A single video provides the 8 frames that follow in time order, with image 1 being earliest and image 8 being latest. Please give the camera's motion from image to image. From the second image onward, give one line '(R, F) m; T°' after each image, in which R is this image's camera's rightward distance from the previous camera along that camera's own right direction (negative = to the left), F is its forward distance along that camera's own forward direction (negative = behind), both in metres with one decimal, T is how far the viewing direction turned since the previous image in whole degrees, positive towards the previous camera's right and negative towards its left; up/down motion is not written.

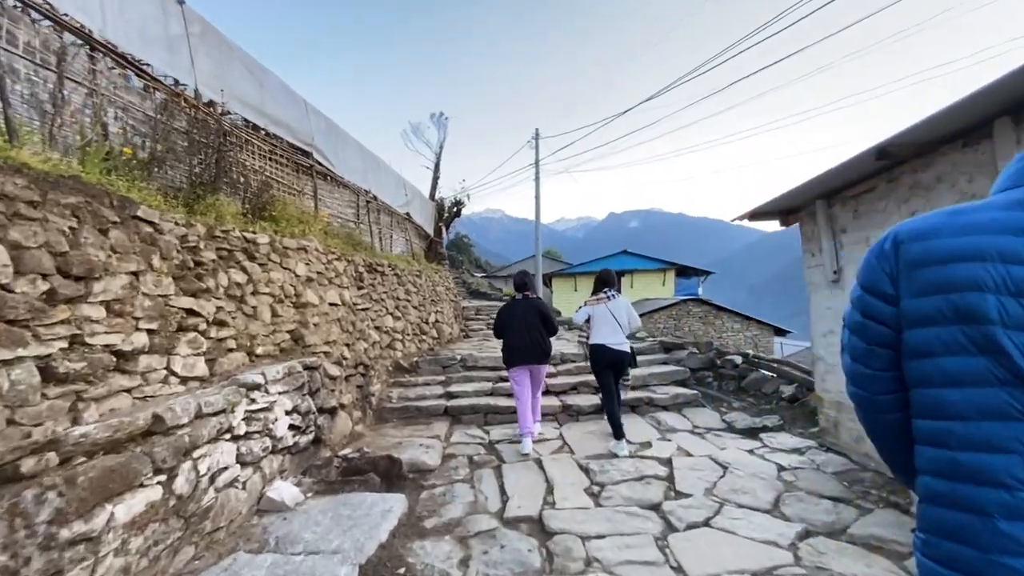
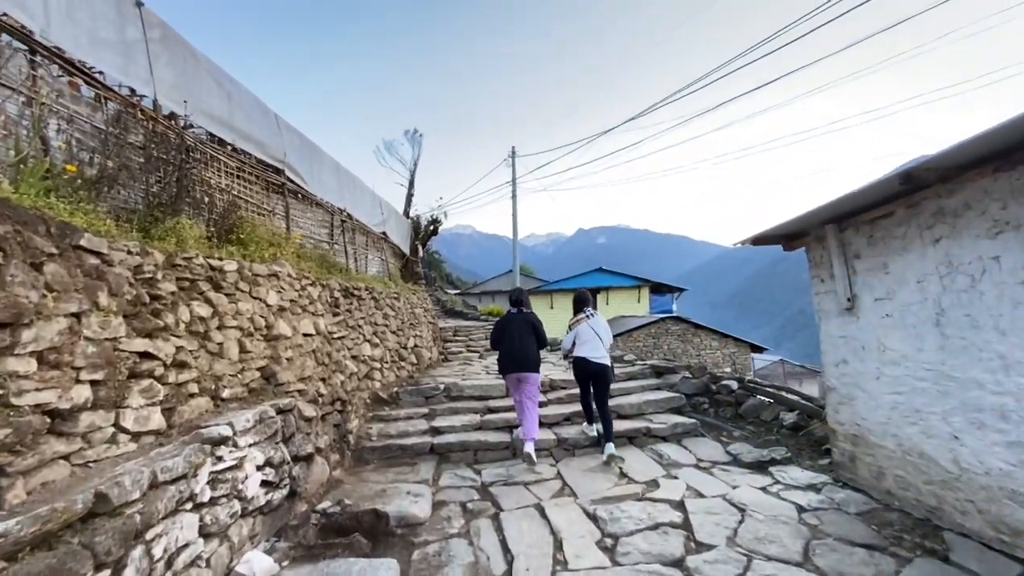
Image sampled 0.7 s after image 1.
(-0.2, +0.3) m; +4°
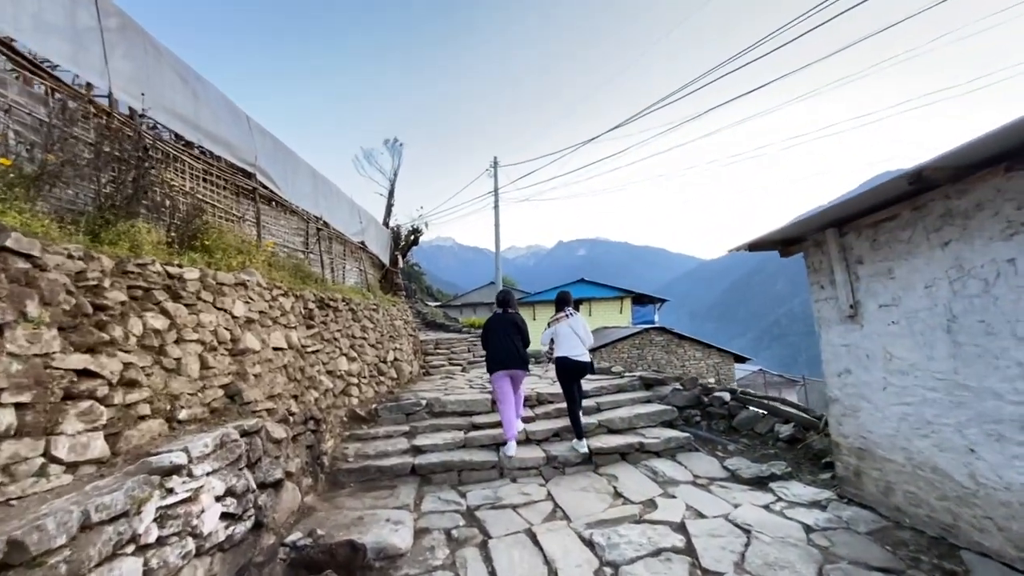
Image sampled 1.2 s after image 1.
(0.0, +0.2) m; +2°
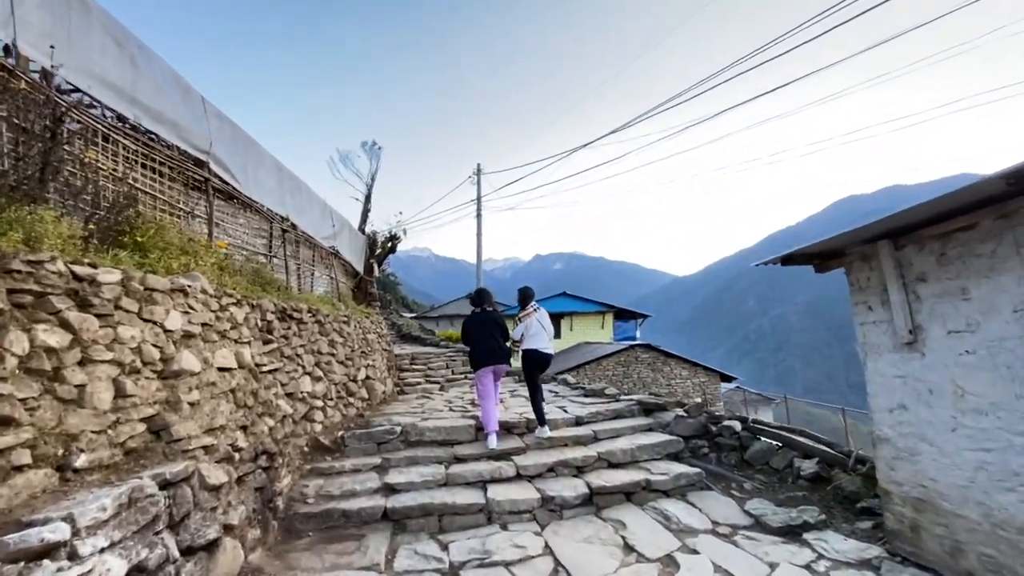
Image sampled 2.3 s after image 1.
(-0.1, +0.6) m; +3°
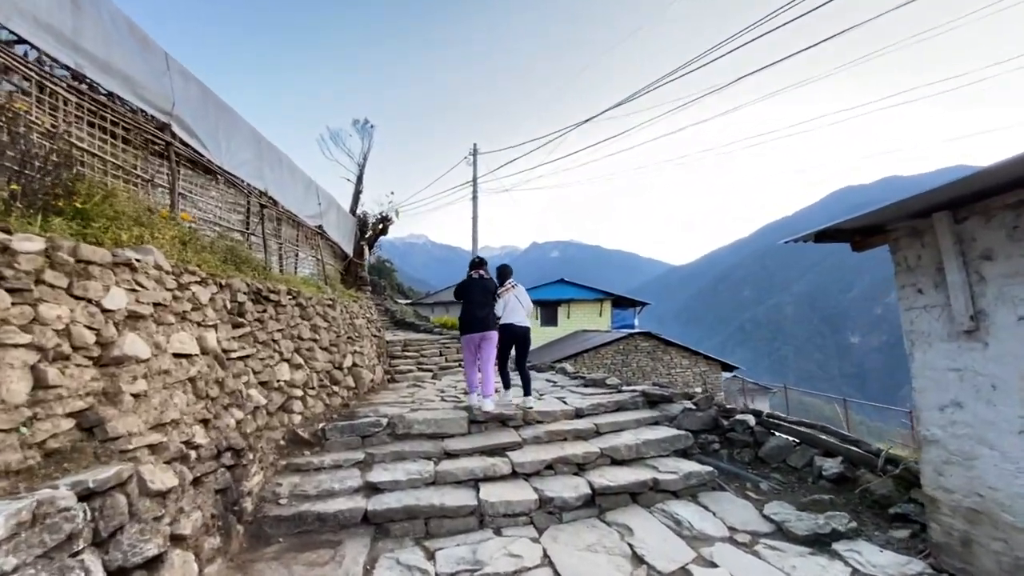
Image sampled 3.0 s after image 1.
(0.0, +0.4) m; 0°
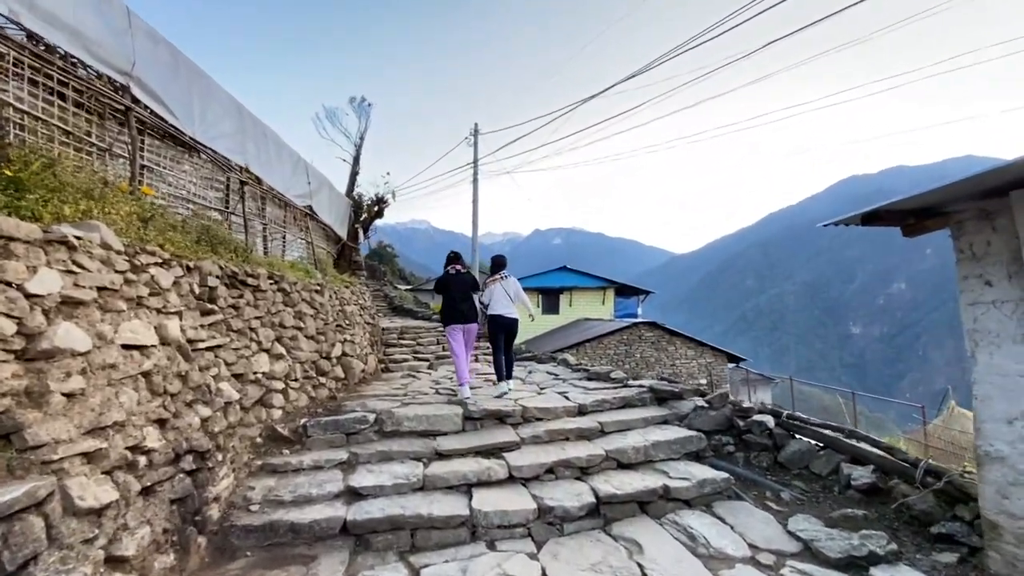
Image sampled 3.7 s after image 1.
(0.0, +0.4) m; 0°
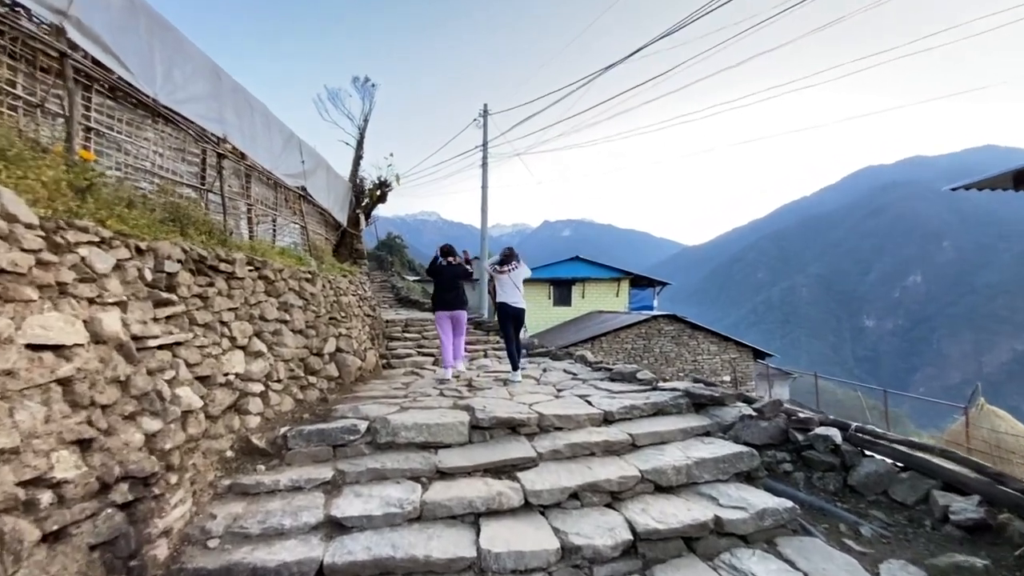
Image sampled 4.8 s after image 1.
(0.0, +0.6) m; -1°
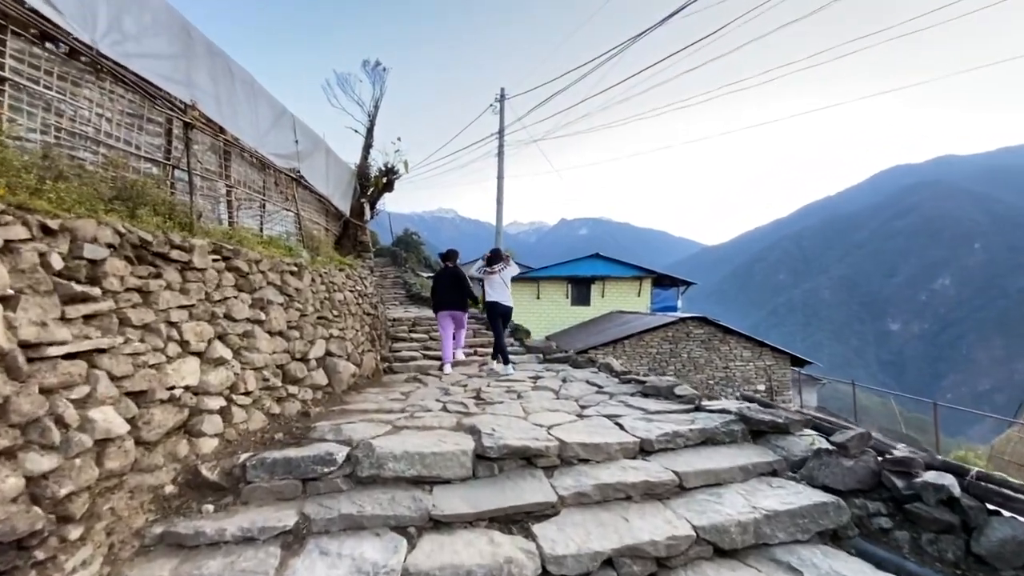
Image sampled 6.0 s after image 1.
(0.0, +0.7) m; -2°
